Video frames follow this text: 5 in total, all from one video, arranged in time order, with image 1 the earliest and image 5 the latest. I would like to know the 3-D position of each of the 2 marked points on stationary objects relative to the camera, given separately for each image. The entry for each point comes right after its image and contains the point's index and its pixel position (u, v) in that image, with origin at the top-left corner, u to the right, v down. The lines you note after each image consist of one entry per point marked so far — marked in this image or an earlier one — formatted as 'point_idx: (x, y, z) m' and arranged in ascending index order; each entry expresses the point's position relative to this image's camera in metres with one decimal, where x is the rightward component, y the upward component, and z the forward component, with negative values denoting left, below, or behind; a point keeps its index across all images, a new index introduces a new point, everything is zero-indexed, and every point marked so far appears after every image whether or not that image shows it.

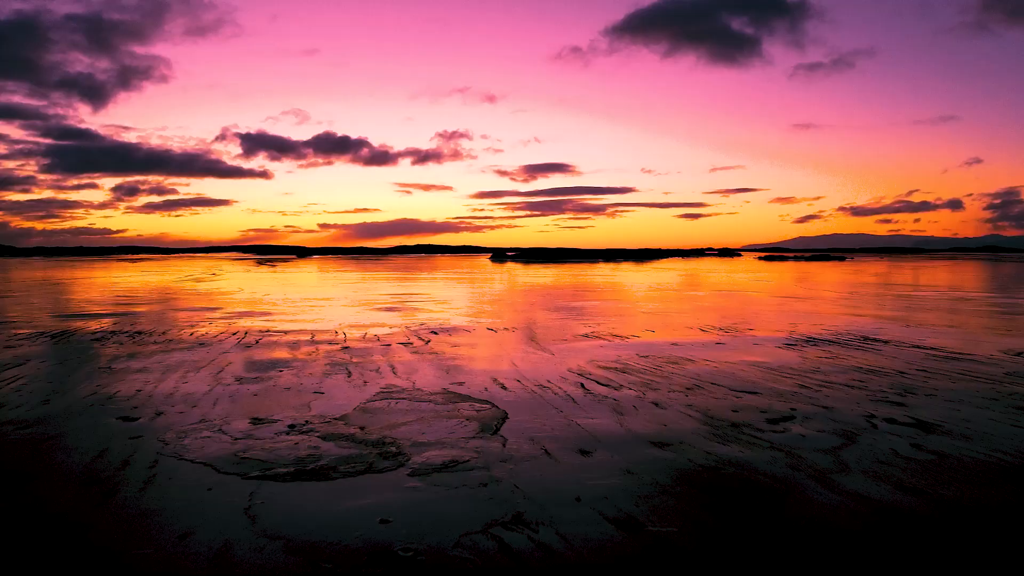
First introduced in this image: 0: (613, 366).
0: (+2.4, -1.9, +12.9) m
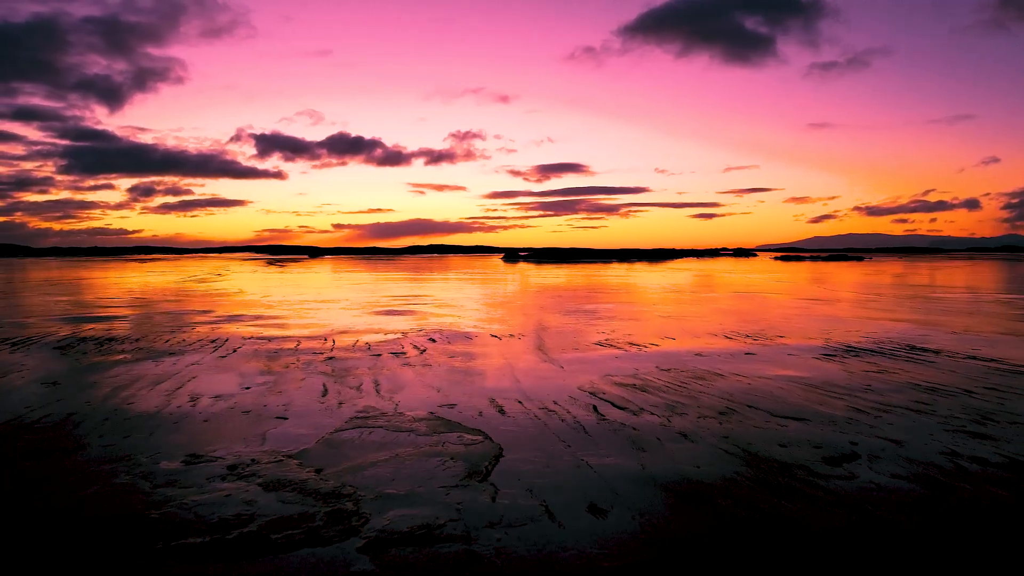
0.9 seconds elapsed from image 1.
0: (+2.5, -2.0, +11.2) m
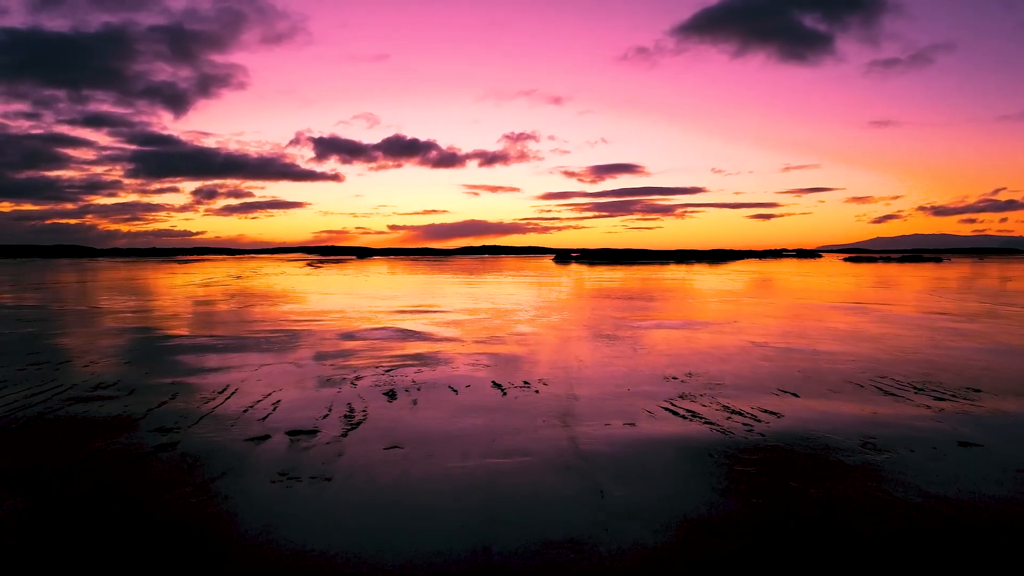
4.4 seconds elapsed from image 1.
0: (+2.1, -2.4, +4.6) m
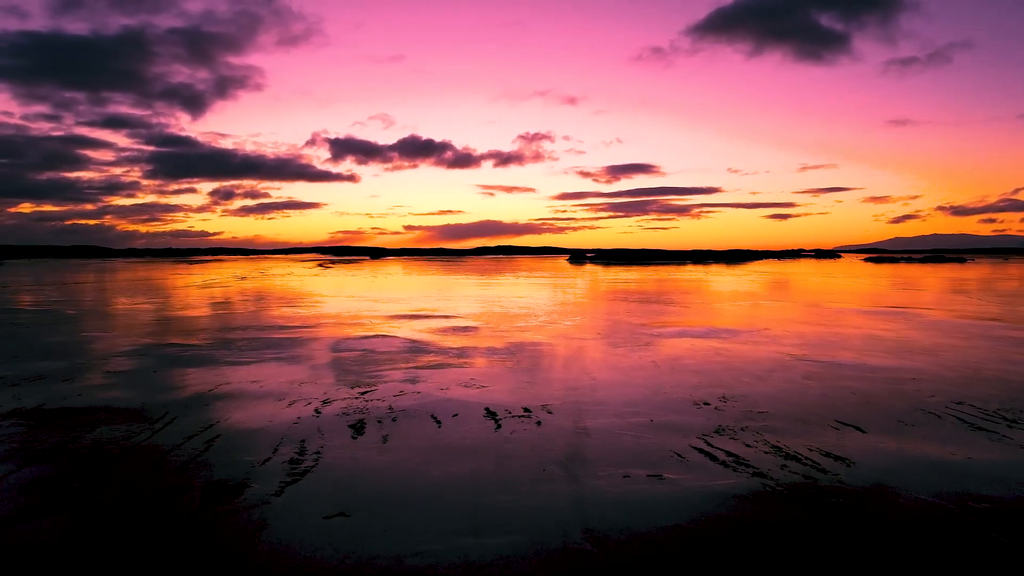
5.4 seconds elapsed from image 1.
0: (+1.9, -2.5, +2.7) m
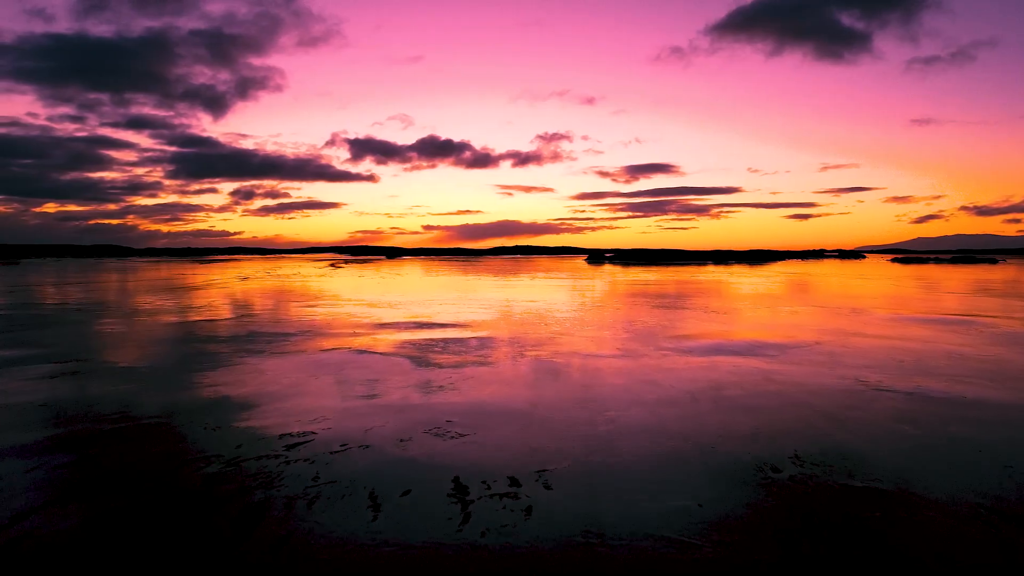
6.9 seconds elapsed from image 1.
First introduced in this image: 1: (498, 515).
0: (+1.7, -2.8, +0.3) m
1: (+0.3, -2.5, +6.3) m
